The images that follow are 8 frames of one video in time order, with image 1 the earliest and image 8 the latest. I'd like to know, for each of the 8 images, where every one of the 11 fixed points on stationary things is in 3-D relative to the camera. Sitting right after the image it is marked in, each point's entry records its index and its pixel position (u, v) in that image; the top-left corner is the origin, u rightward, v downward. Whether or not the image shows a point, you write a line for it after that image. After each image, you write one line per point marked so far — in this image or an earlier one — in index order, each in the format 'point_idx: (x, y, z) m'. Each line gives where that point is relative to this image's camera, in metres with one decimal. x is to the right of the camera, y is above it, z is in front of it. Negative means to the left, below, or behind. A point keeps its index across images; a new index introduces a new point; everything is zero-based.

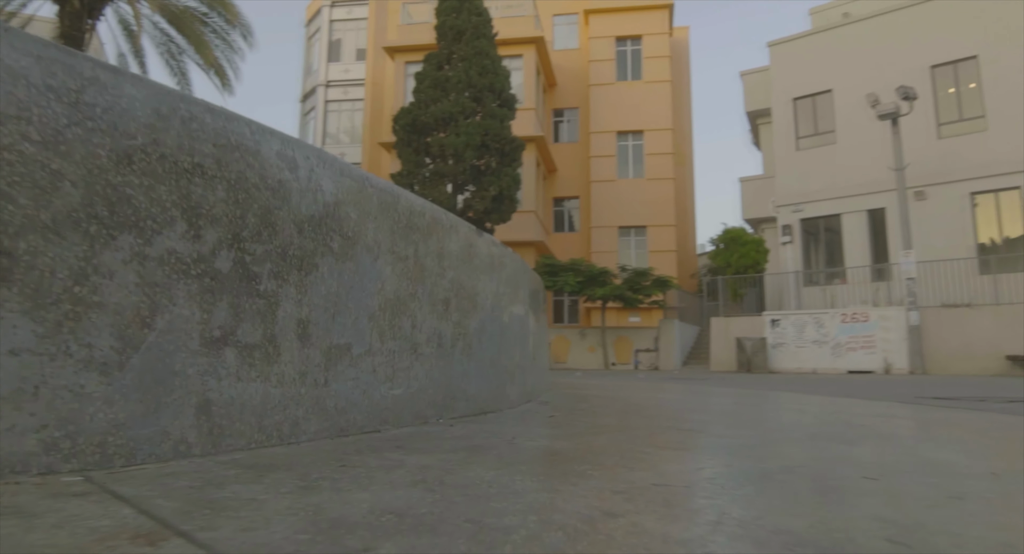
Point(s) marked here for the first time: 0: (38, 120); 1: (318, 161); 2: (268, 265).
0: (-1.0, +0.3, +1.5) m
1: (-0.6, +0.4, +2.2) m
2: (-0.7, 0.0, +1.9) m
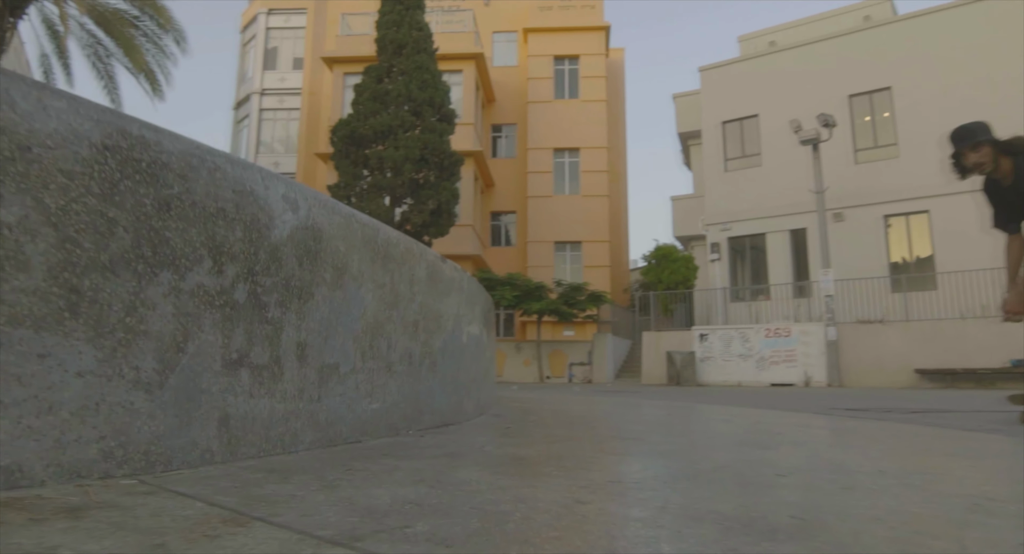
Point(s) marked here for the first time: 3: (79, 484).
0: (-1.0, +0.3, +1.7) m
1: (-0.7, +0.3, +2.5) m
2: (-0.7, -0.1, +2.2) m
3: (-1.0, -0.5, +1.6) m
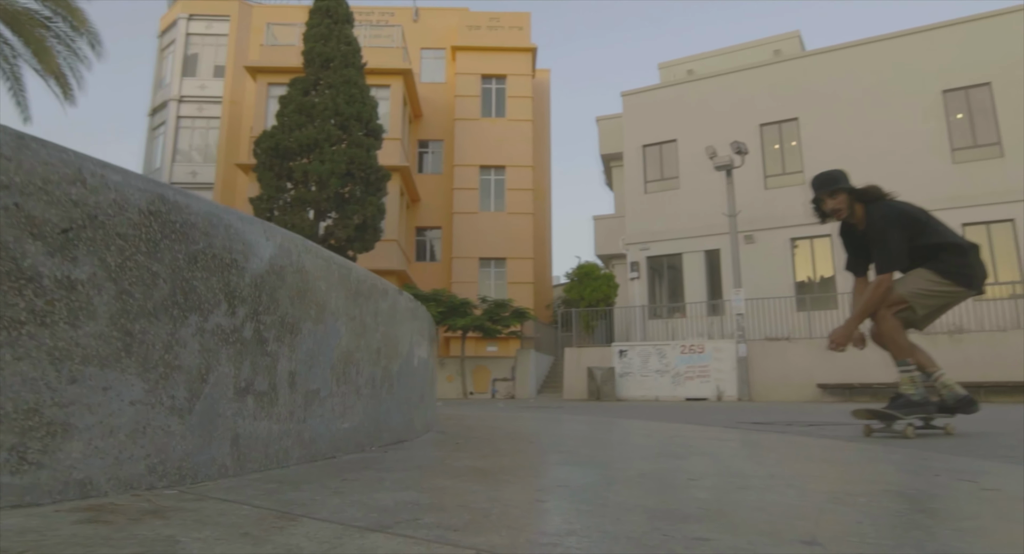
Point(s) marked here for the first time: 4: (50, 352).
0: (-1.0, +0.1, +2.1) m
1: (-0.8, +0.1, +2.8) m
2: (-0.9, -0.2, +2.6) m
3: (-1.0, -0.6, +1.9) m
4: (-1.1, -0.2, +1.7) m
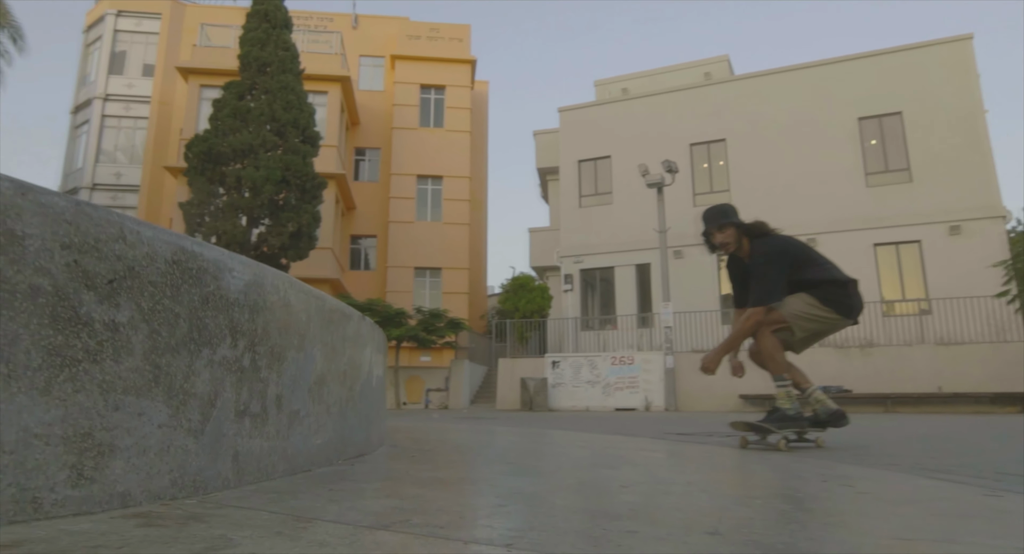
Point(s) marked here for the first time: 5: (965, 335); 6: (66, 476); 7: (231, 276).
0: (-1.2, 0.0, +2.4) m
1: (-1.0, 0.0, +3.2) m
2: (-1.0, -0.3, +2.9) m
3: (-1.1, -0.7, +2.2) m
4: (-1.2, -0.3, +2.1) m
5: (+12.0, -1.4, +18.0) m
6: (-1.2, -0.5, +2.0) m
7: (-1.1, 0.0, +2.7) m
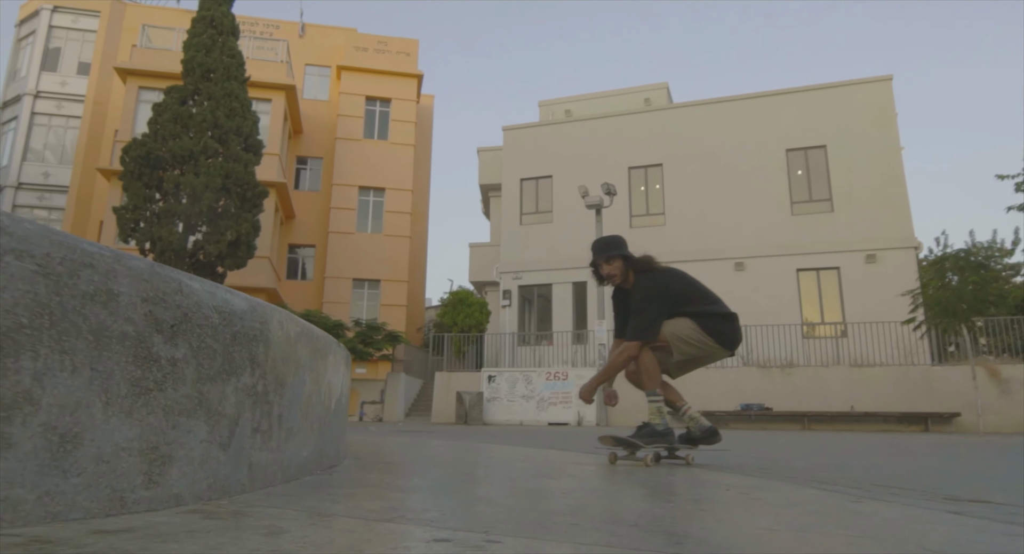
0: (-1.3, -0.2, +3.0) m
1: (-1.2, -0.2, +3.8) m
2: (-1.2, -0.5, +3.5) m
3: (-1.2, -0.9, +2.8) m
4: (-1.3, -0.5, +2.6) m
5: (+10.4, -2.2, +19.6) m
6: (-1.3, -0.7, +2.5) m
7: (-1.2, -0.2, +3.3) m
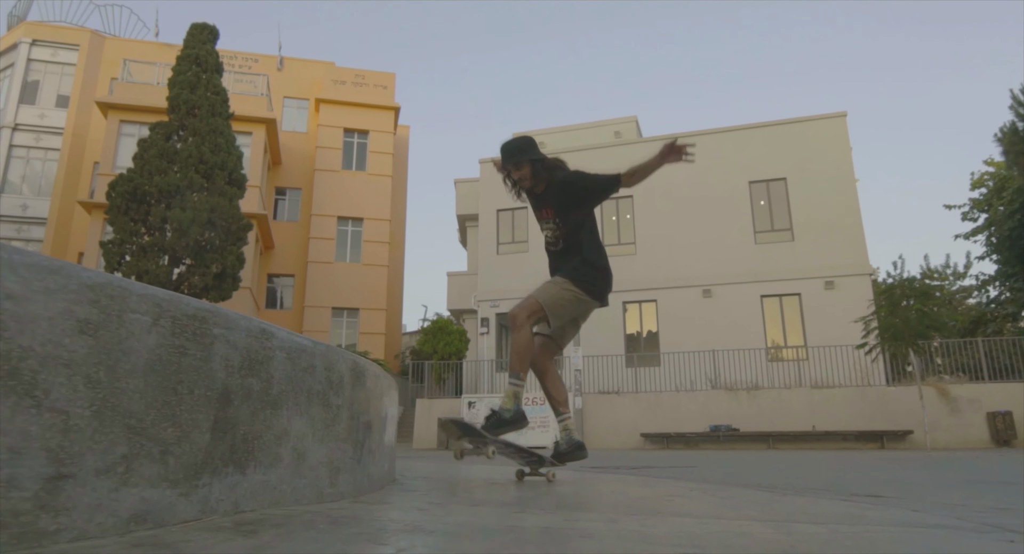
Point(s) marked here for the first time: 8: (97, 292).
0: (-1.0, -0.7, +4.5) m
1: (-1.0, -0.7, +5.3) m
2: (-1.0, -1.0, +5.0) m
3: (-1.0, -1.4, +4.3) m
4: (-1.0, -0.9, +4.2) m
5: (+10.0, -3.2, +21.5) m
6: (-1.1, -1.2, +4.0) m
7: (-1.0, -0.7, +4.8) m
8: (-1.5, 0.0, +2.5) m
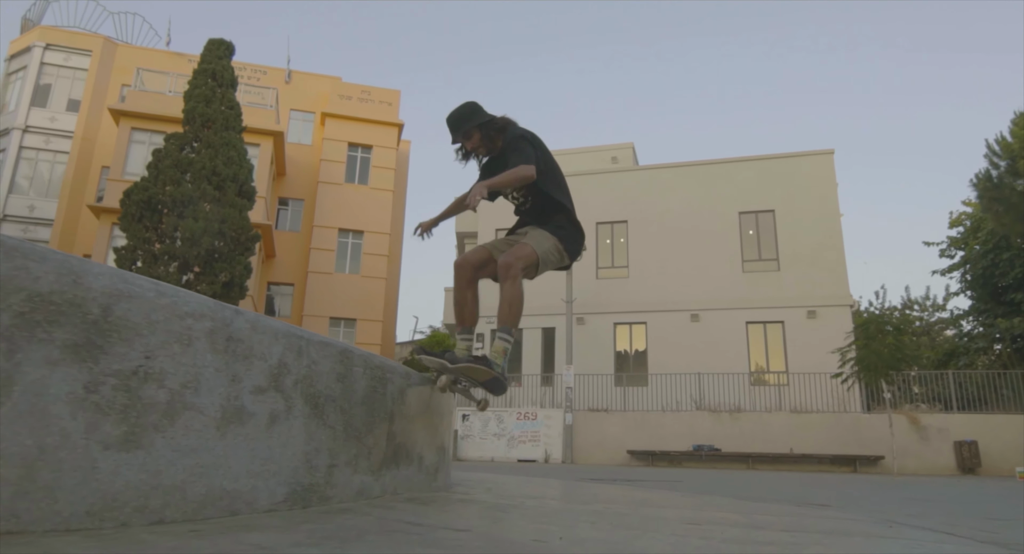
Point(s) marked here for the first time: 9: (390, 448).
0: (-0.6, -1.1, +6.2) m
1: (-0.6, -1.2, +7.0) m
2: (-0.6, -1.5, +6.7) m
3: (-0.6, -1.8, +6.0) m
4: (-0.6, -1.4, +5.9) m
5: (+10.0, -4.3, +23.4) m
6: (-0.6, -1.6, +5.7) m
7: (-0.6, -1.1, +6.5) m
8: (-1.0, -0.5, +4.3) m
9: (-0.8, -1.2, +4.8) m
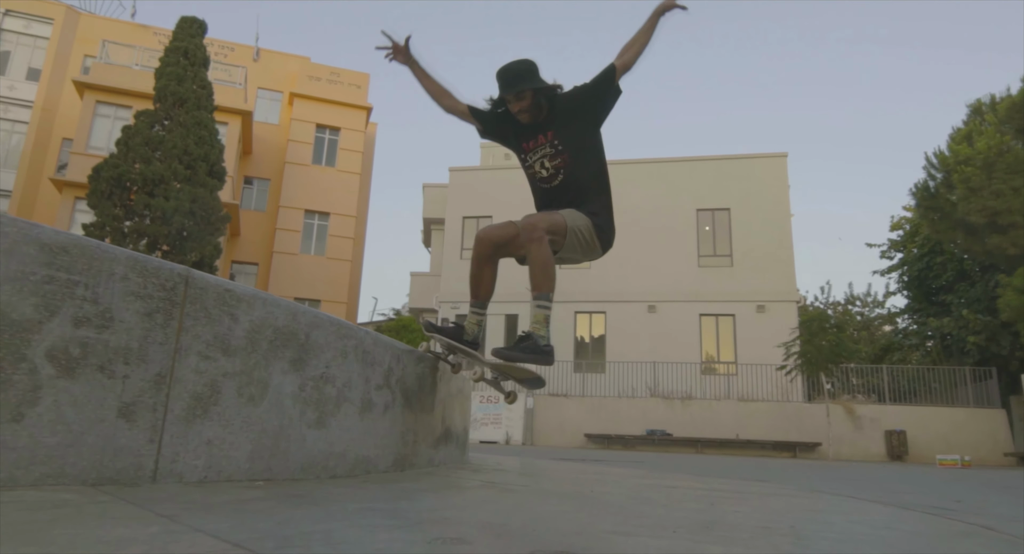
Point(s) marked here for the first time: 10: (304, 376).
0: (-0.4, -1.3, +7.8) m
1: (-0.5, -1.4, +8.6) m
2: (-0.5, -1.7, +8.3) m
3: (-0.5, -2.0, +7.6) m
4: (-0.5, -1.6, +7.4) m
5: (+9.0, -4.4, +25.6) m
6: (-0.5, -1.8, +7.3) m
7: (-0.4, -1.3, +8.1) m
8: (-0.7, -0.7, +5.8) m
9: (-0.6, -1.4, +6.4) m
10: (-1.3, -0.6, +4.2) m
